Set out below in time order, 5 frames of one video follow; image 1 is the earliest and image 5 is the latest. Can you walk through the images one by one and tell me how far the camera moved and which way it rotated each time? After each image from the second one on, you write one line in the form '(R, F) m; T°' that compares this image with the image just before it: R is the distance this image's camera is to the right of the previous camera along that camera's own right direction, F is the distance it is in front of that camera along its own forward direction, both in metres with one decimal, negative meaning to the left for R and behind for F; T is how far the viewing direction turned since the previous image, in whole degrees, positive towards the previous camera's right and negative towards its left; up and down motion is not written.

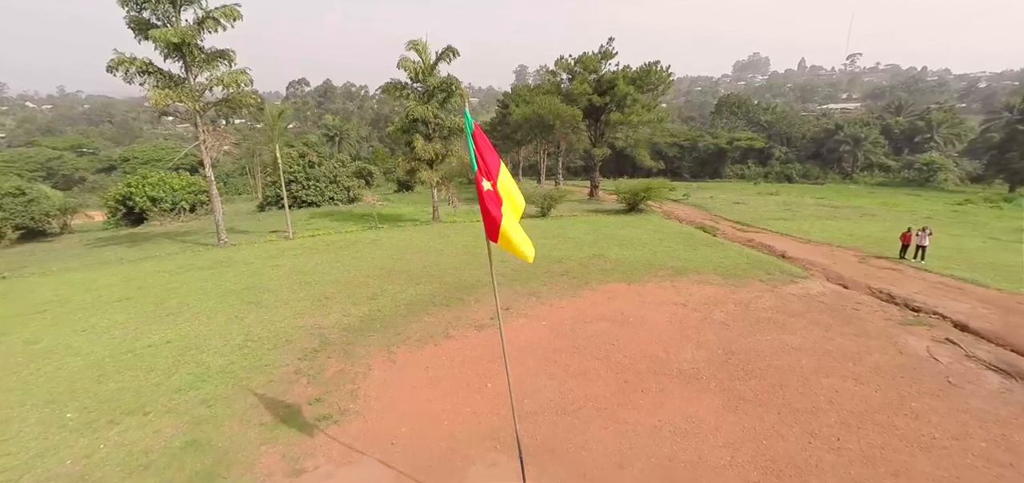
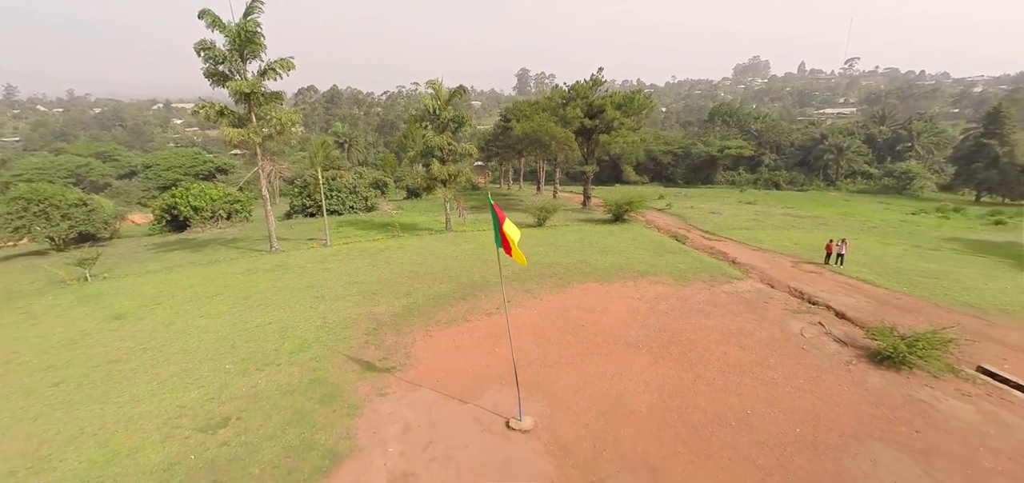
(0.0, -3.2) m; 0°
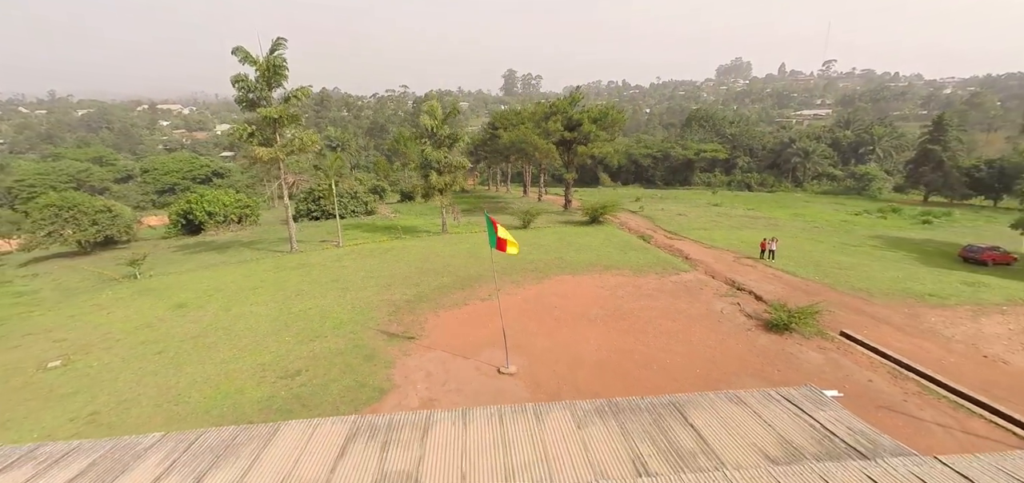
(0.0, -3.0) m; +1°
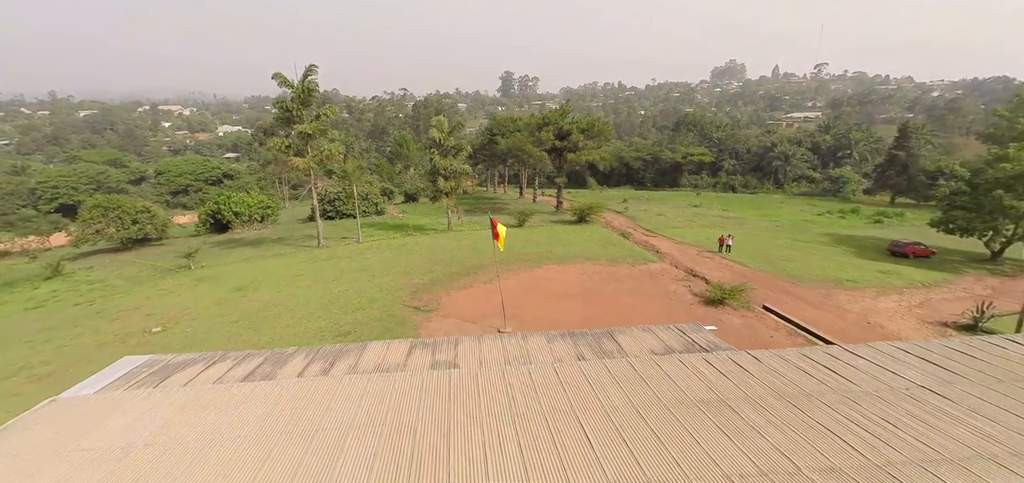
(0.0, -3.4) m; 0°
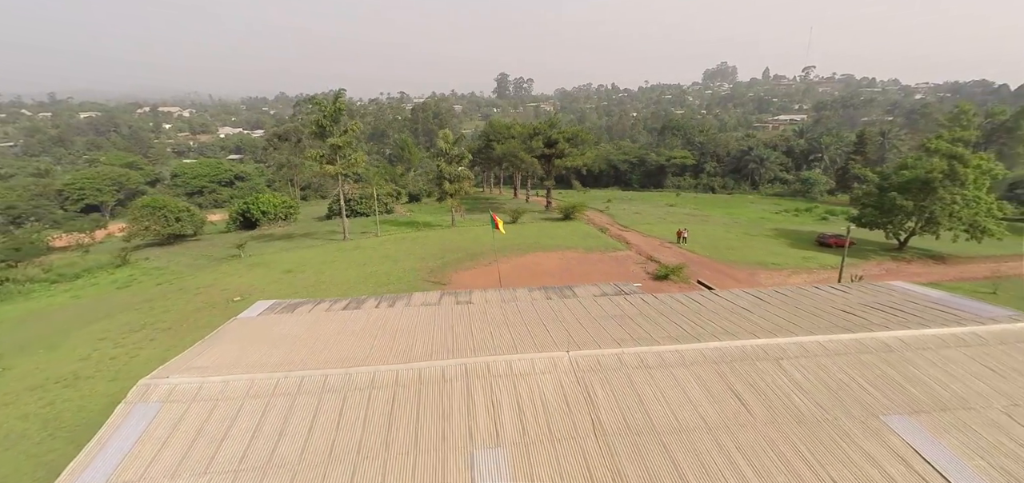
(0.0, -4.7) m; +1°
